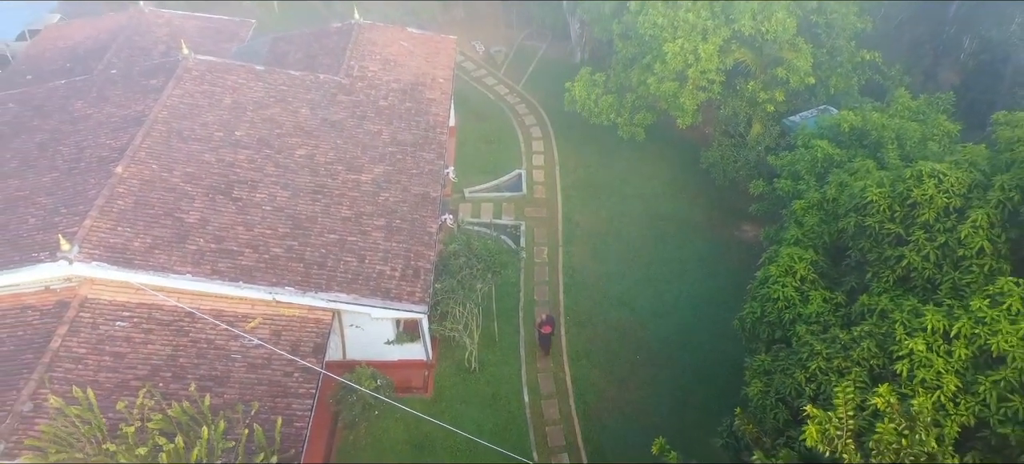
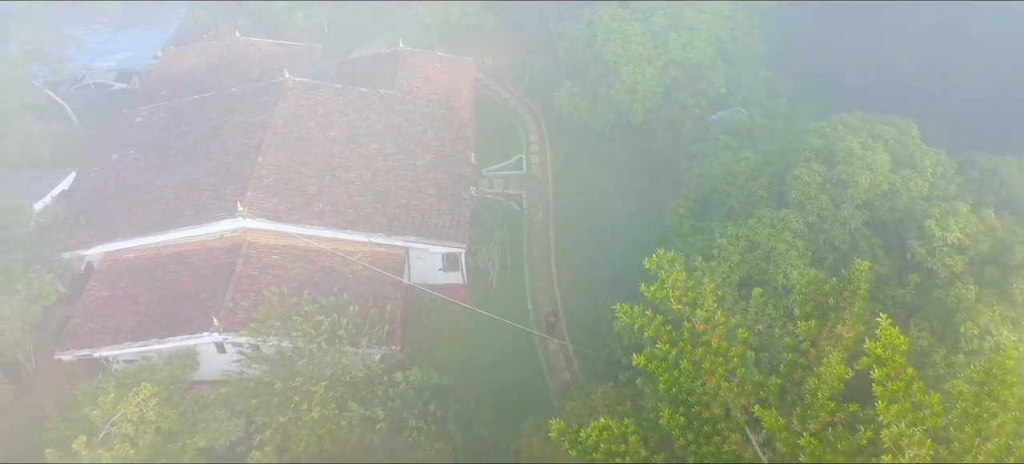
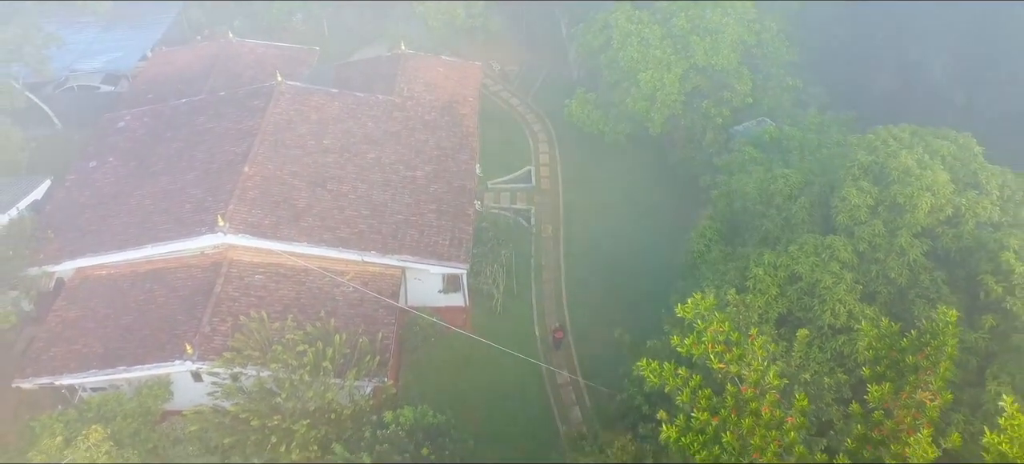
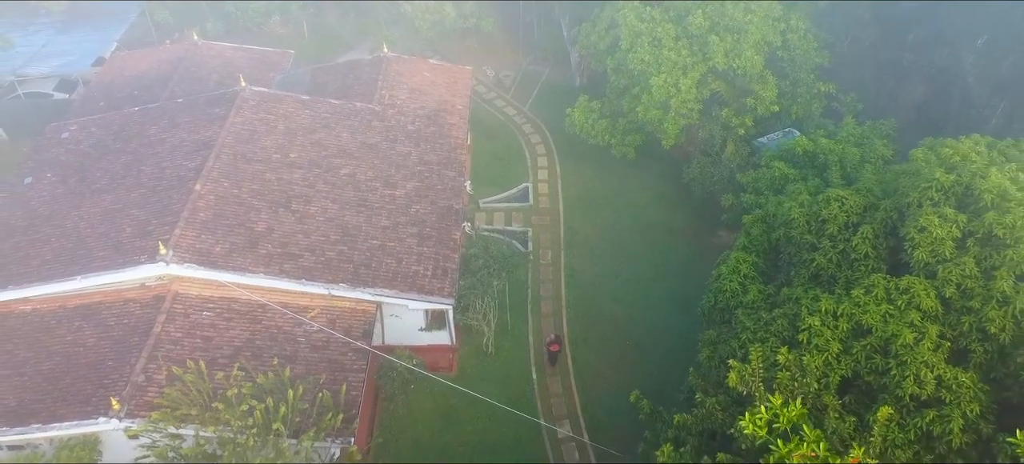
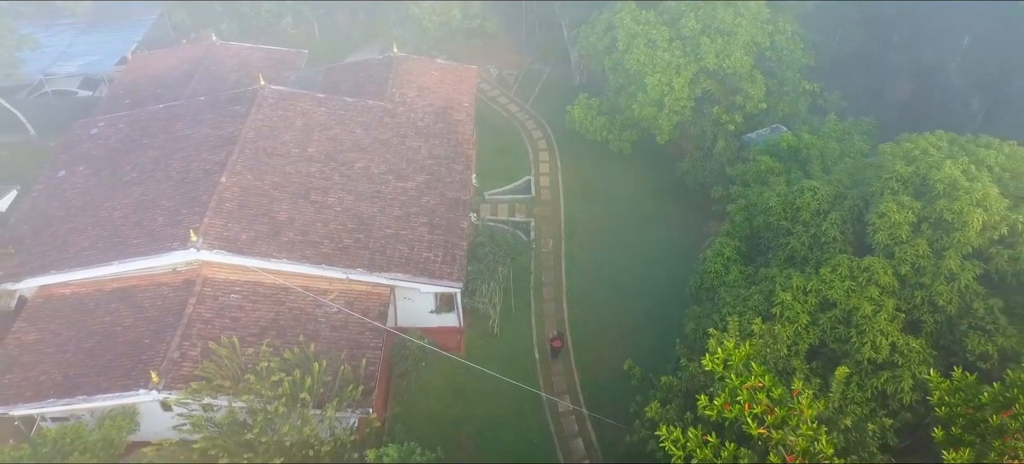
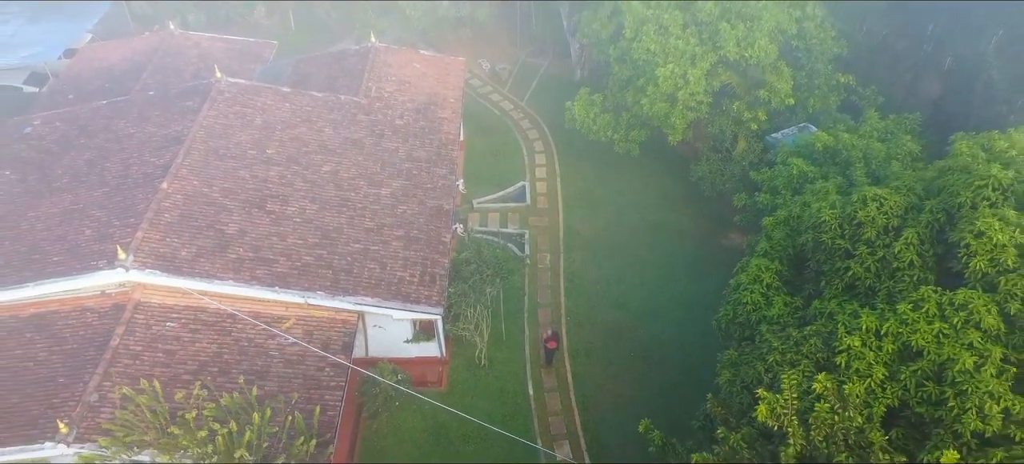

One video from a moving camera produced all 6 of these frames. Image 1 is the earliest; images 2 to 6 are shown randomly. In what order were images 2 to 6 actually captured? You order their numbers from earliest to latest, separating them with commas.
6, 4, 5, 3, 2
